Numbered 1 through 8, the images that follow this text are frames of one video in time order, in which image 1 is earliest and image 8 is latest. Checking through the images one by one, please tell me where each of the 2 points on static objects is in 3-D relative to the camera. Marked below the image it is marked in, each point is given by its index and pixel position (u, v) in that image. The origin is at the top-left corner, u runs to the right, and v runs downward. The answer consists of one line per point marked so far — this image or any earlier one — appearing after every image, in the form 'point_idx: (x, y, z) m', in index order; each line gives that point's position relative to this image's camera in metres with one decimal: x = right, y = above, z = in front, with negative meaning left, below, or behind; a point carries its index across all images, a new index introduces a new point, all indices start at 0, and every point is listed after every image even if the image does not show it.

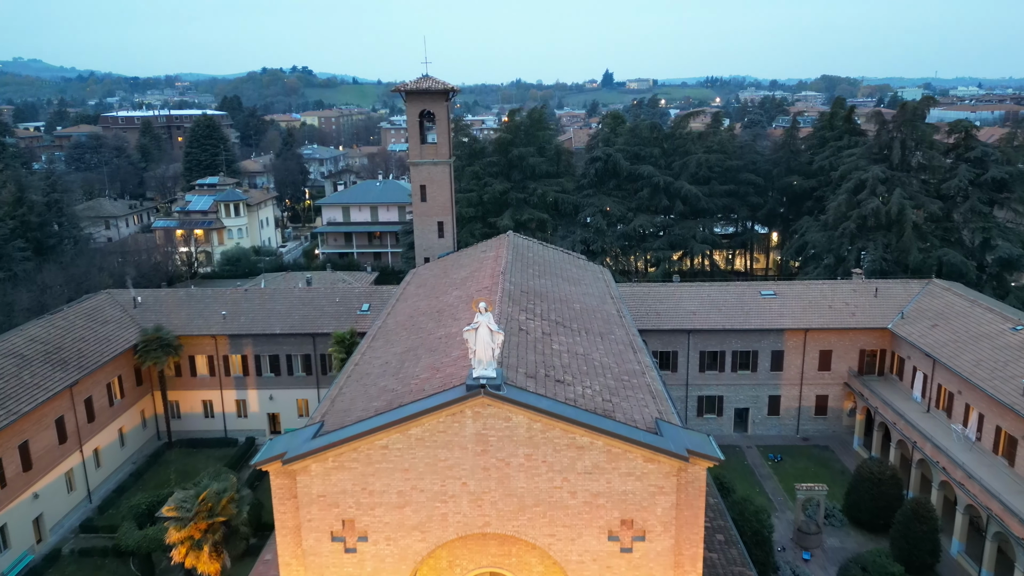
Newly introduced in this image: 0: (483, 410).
0: (-0.4, -1.9, +11.3) m
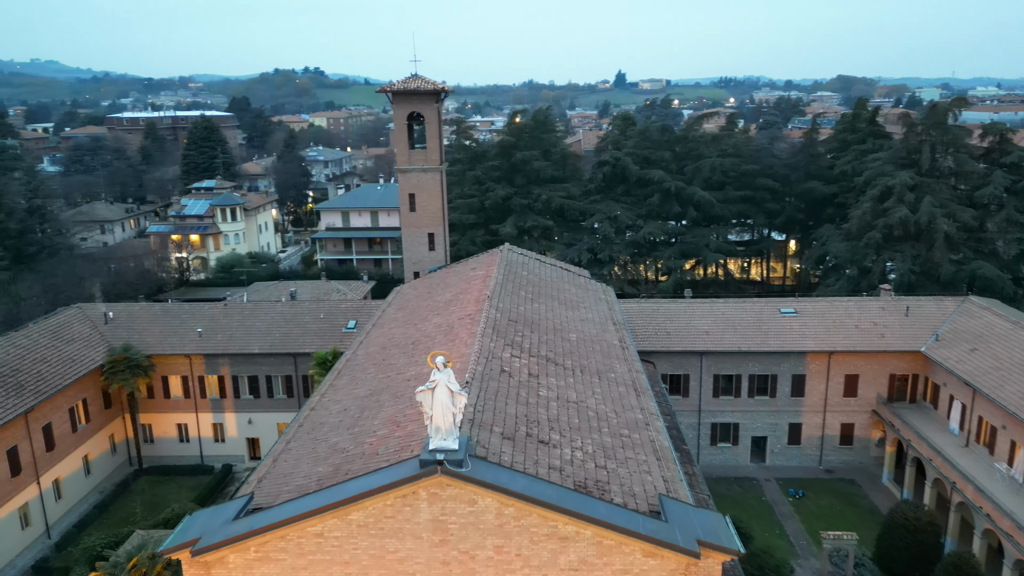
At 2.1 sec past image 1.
0: (-0.9, -2.5, +9.0) m
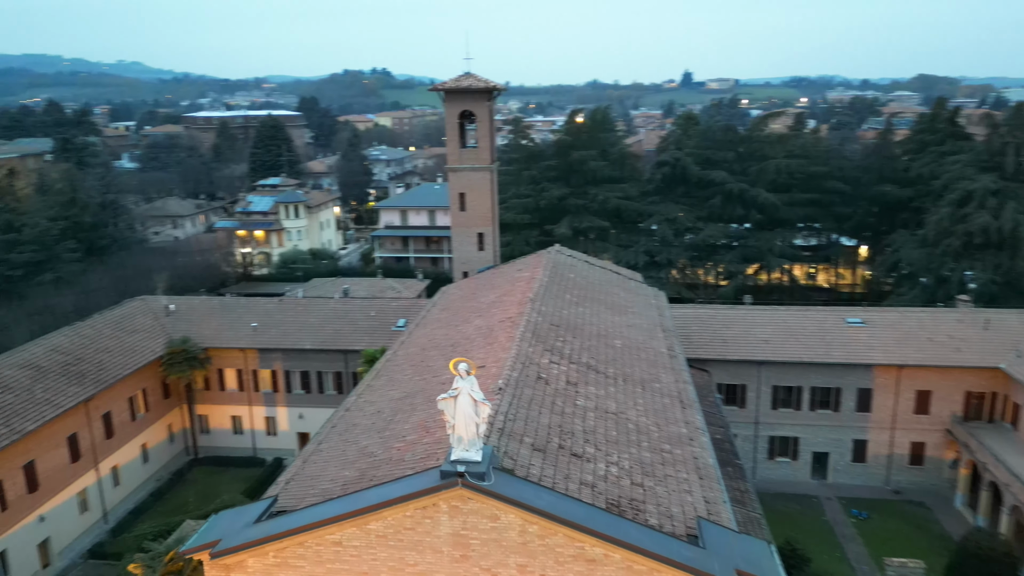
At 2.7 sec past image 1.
0: (-0.6, -2.6, +8.6) m
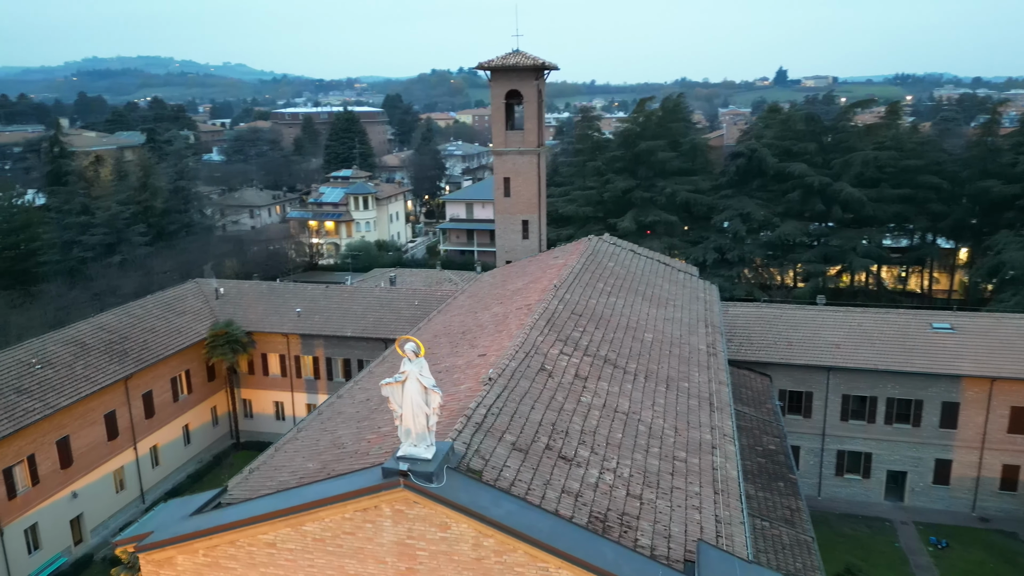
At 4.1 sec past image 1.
0: (-1.1, -2.2, +7.3) m
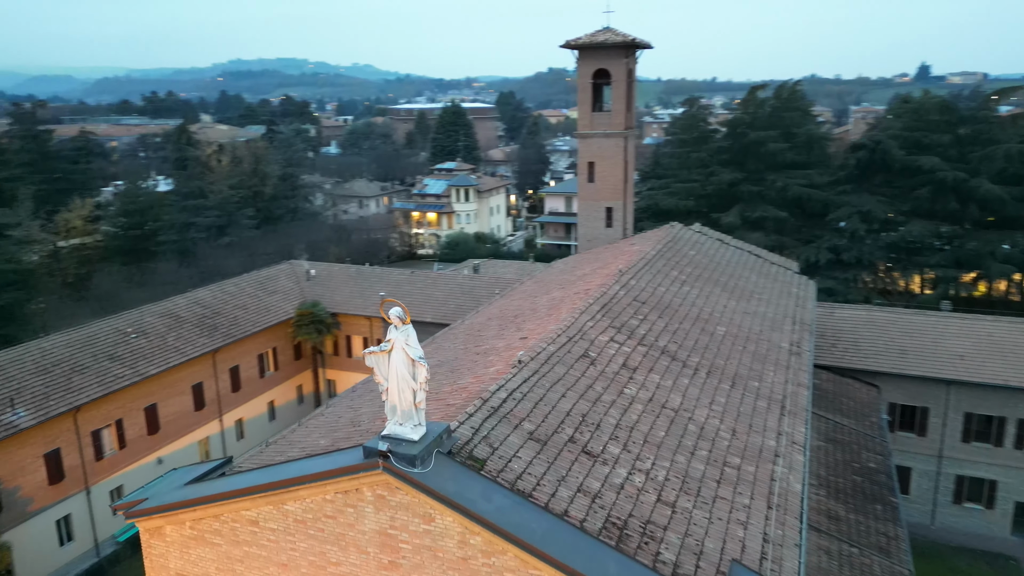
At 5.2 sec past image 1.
0: (-1.1, -1.9, +6.5) m
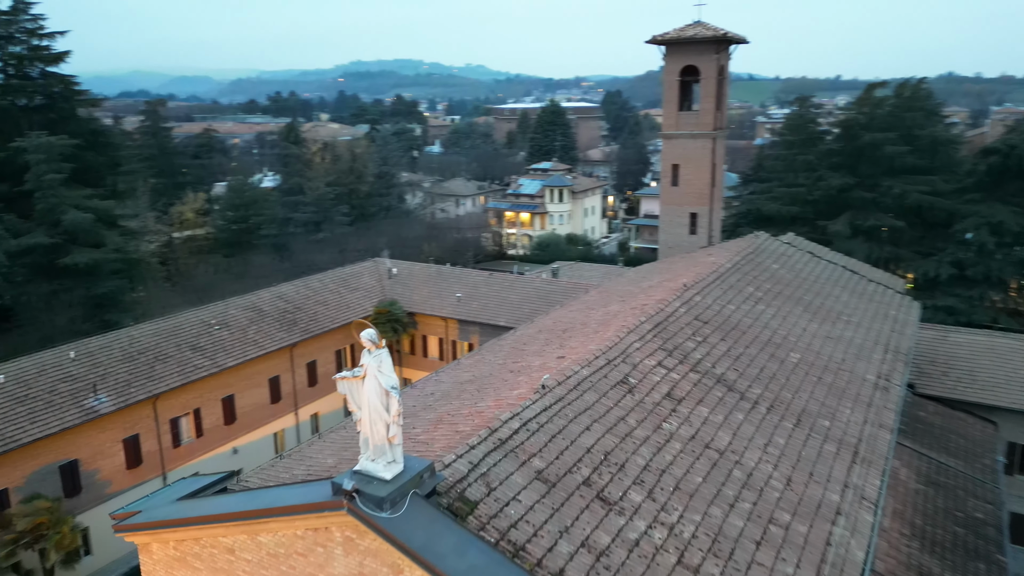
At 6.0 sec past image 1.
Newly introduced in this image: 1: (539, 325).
0: (-1.2, -2.0, +5.8) m
1: (+0.5, -0.7, +14.0) m
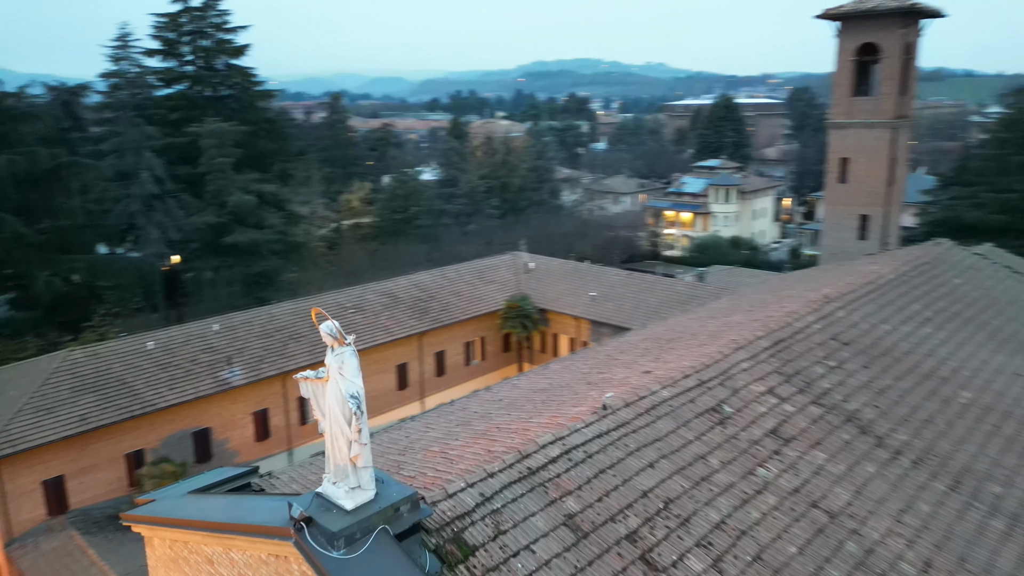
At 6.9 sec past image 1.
0: (-1.3, -1.9, +4.7) m
1: (+2.3, -0.7, +12.3) m
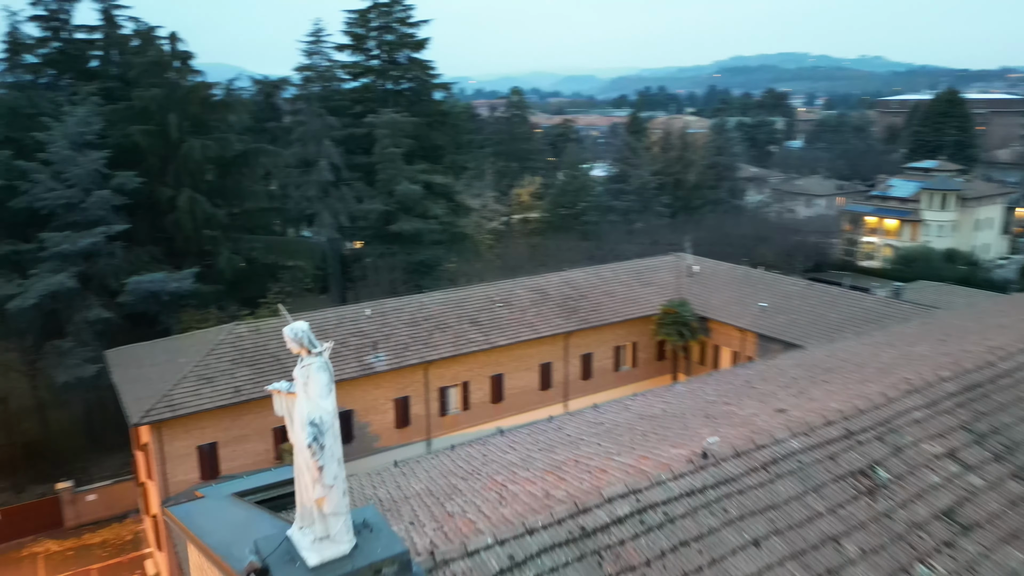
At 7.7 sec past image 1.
0: (-1.2, -1.8, +3.8) m
1: (+4.2, -1.0, +10.2) m
